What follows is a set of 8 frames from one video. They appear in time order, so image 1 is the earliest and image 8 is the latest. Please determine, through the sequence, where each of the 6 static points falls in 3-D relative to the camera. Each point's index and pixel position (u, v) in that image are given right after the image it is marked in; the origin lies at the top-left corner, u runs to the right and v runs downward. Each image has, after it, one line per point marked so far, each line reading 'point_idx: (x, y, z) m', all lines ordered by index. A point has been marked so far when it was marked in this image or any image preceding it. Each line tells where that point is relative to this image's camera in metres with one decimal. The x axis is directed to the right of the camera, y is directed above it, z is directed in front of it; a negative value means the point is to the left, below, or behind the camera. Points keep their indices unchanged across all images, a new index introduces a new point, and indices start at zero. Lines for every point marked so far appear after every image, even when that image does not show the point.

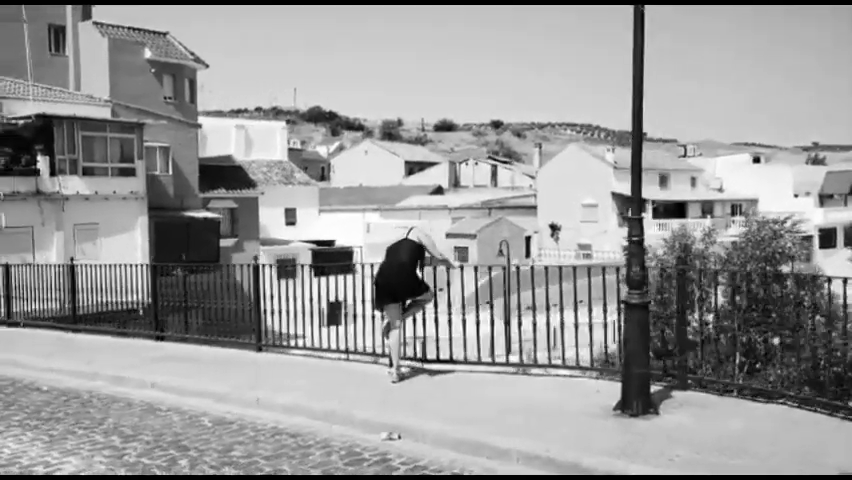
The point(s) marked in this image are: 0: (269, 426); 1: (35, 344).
0: (-1.4, -1.7, +7.2) m
1: (-6.5, -1.8, +13.5) m
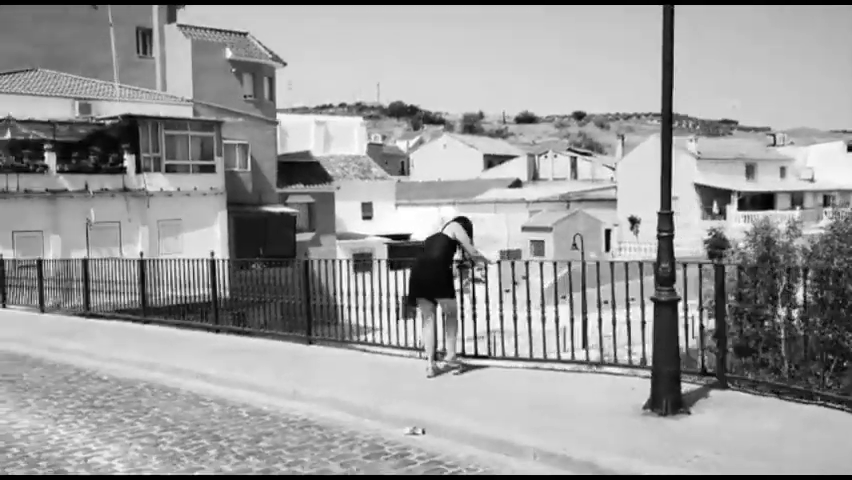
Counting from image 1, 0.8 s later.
0: (-1.2, -1.7, +7.4) m
1: (-5.6, -1.7, +14.1) m
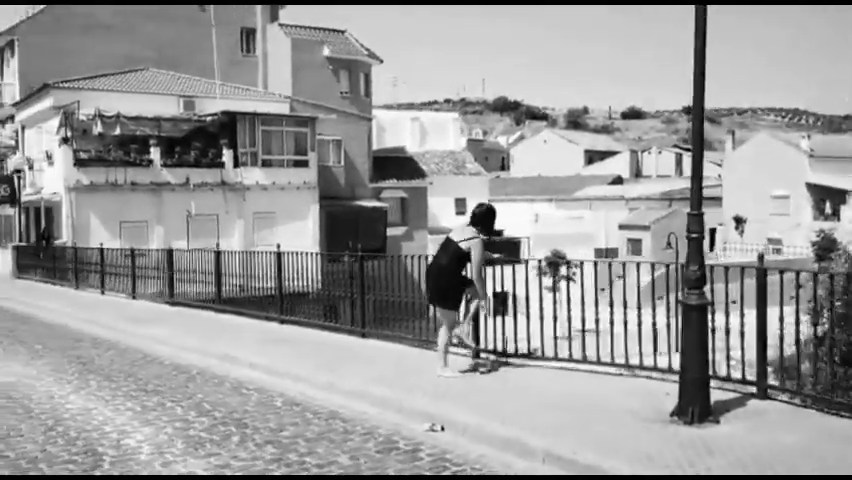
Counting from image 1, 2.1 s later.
0: (-0.9, -1.6, +7.5) m
1: (-4.5, -1.5, +14.8) m
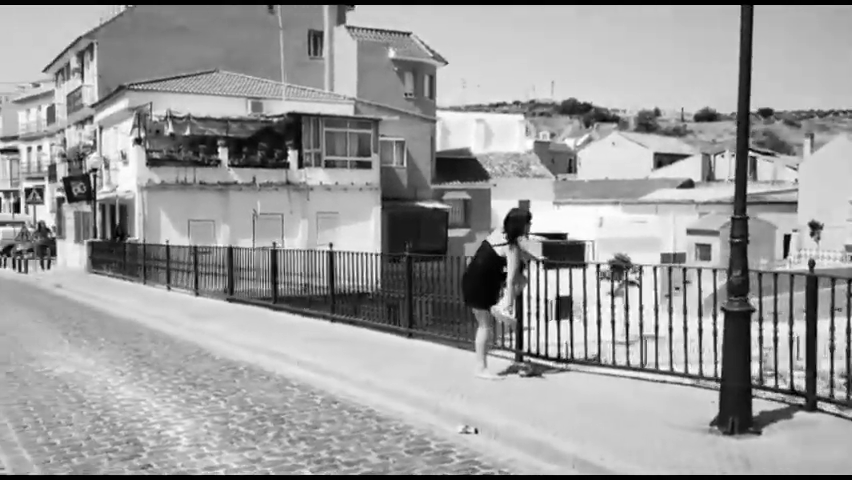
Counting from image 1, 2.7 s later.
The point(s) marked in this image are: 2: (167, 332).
0: (-0.6, -1.6, +7.6) m
1: (-3.5, -1.5, +15.1) m
2: (-4.6, -1.6, +14.2) m
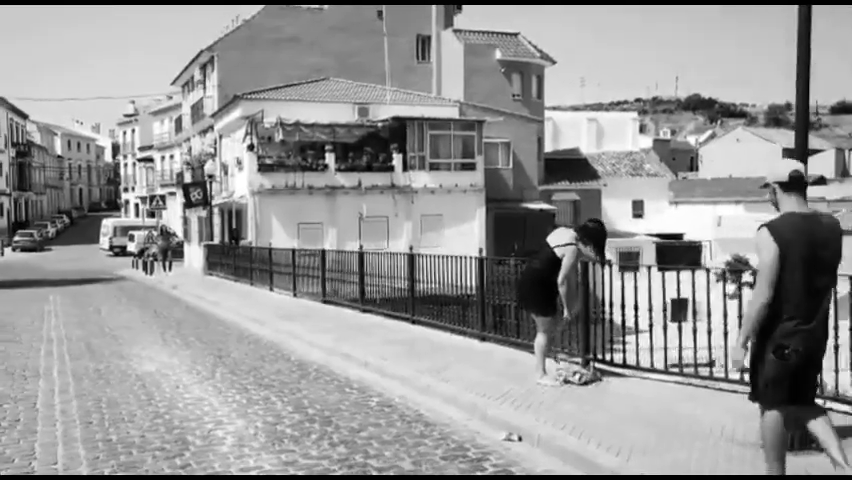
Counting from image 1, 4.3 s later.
0: (-0.1, -1.6, +7.5) m
1: (-1.9, -1.6, +15.4) m
2: (-3.1, -1.7, +14.6) m
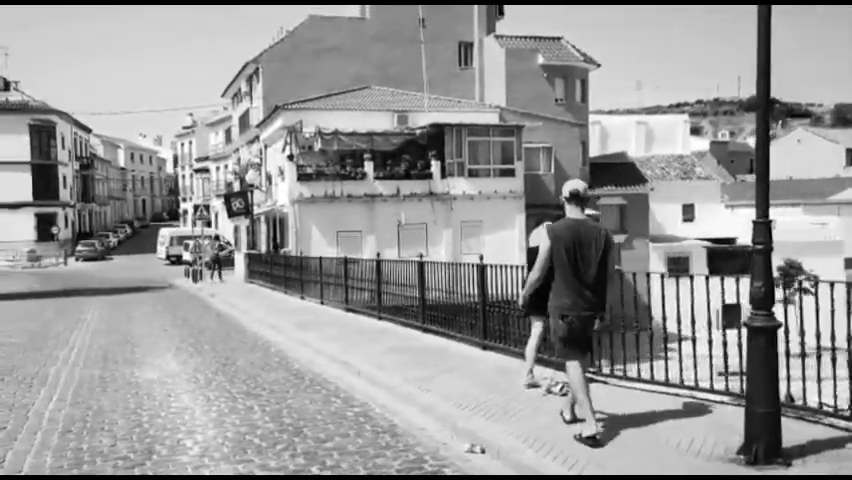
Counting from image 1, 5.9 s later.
0: (-0.4, -1.7, +7.4) m
1: (-1.7, -1.7, +15.4) m
2: (-2.9, -1.9, +14.7) m
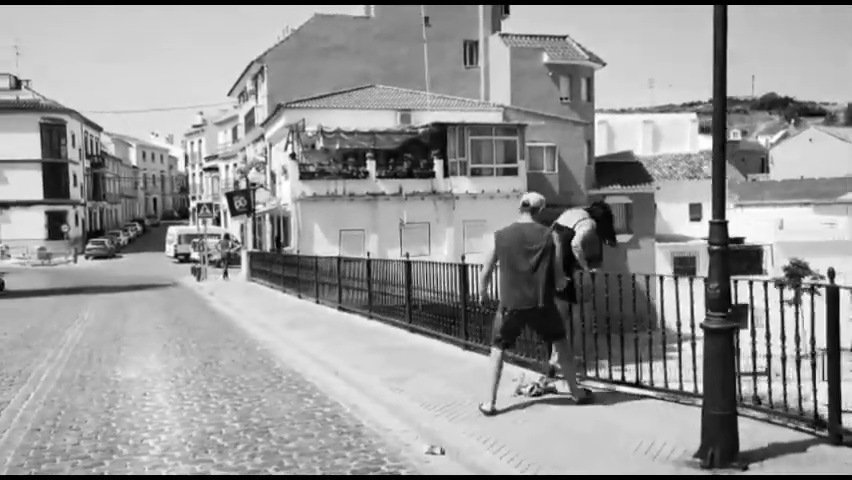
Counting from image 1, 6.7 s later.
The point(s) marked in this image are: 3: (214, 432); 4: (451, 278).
0: (-0.7, -1.7, +7.4) m
1: (-1.9, -1.7, +15.4) m
2: (-3.1, -1.8, +14.7) m
3: (-1.9, -1.8, +7.3) m
4: (+0.4, -0.6, +12.5) m
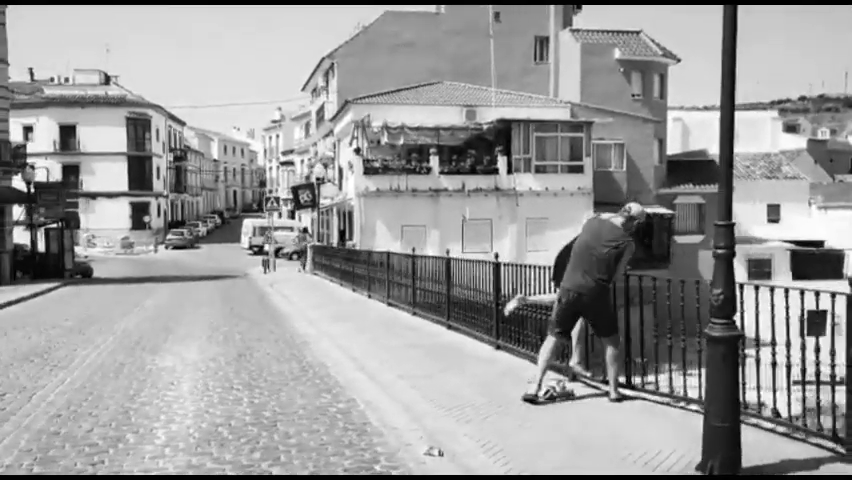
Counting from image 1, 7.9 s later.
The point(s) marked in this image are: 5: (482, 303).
0: (-0.6, -1.7, +7.3) m
1: (-1.1, -1.6, +15.4) m
2: (-2.4, -1.7, +14.9) m
3: (-1.8, -1.7, +7.4) m
4: (+1.0, -0.6, +12.3) m
5: (+0.9, -1.0, +12.4) m
